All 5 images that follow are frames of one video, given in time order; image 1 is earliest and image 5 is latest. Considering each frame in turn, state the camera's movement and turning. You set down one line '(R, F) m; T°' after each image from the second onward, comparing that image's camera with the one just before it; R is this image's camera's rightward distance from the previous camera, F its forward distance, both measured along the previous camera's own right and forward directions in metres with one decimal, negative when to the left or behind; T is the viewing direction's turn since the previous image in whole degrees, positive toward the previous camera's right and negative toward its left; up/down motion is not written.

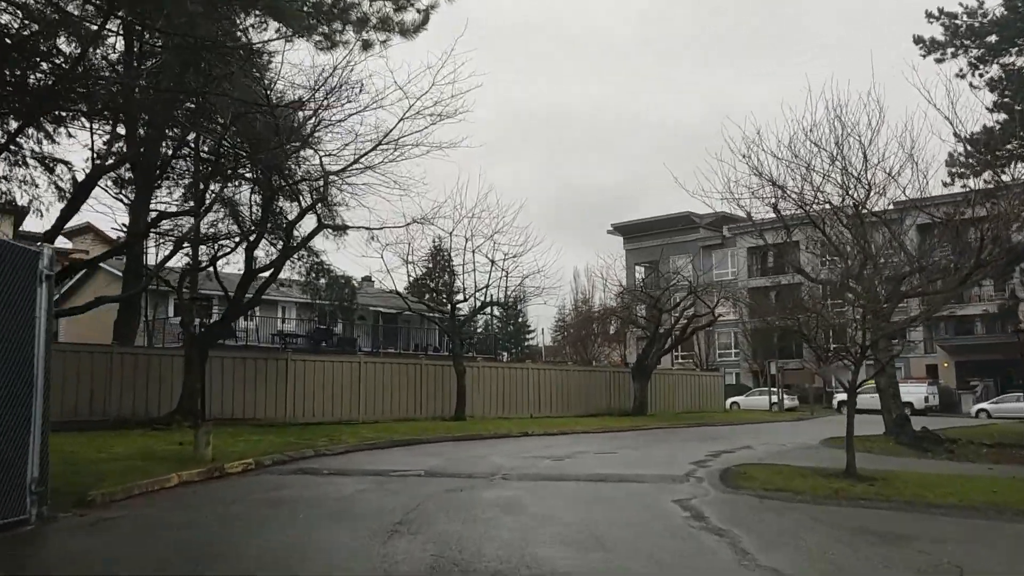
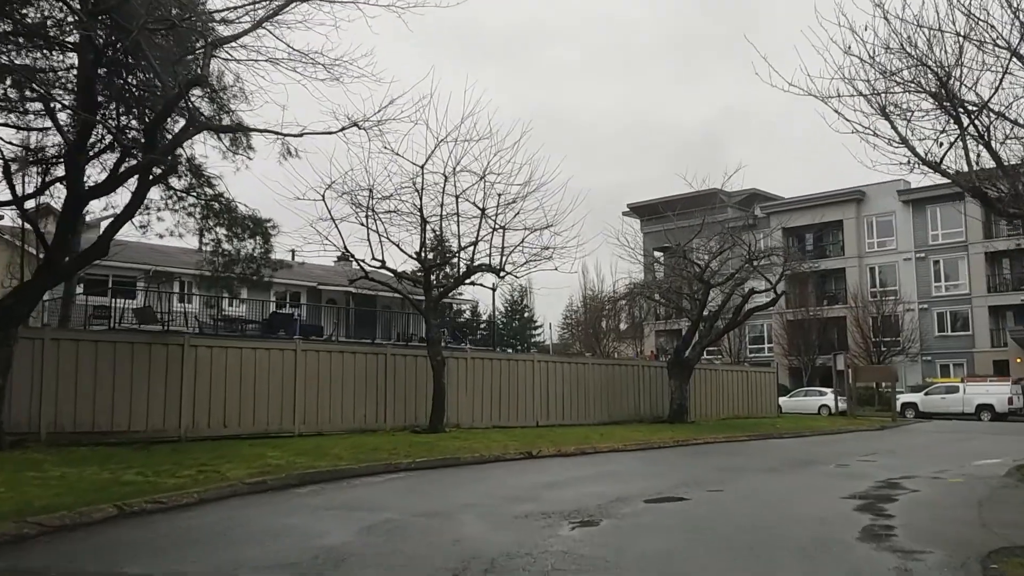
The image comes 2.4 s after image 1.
(+0.2, +7.3) m; 0°
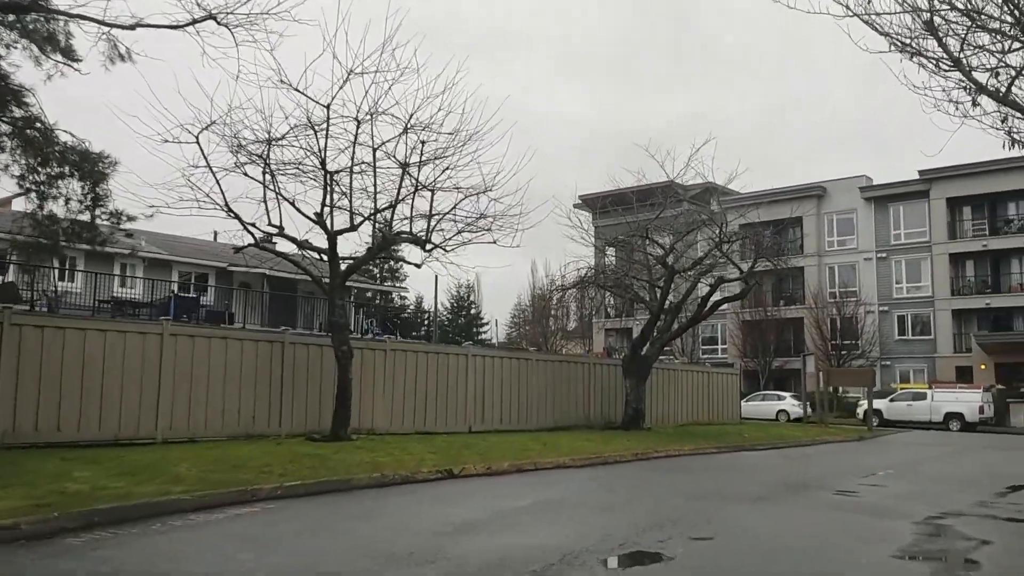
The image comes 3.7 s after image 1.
(+0.4, +3.4) m; +3°
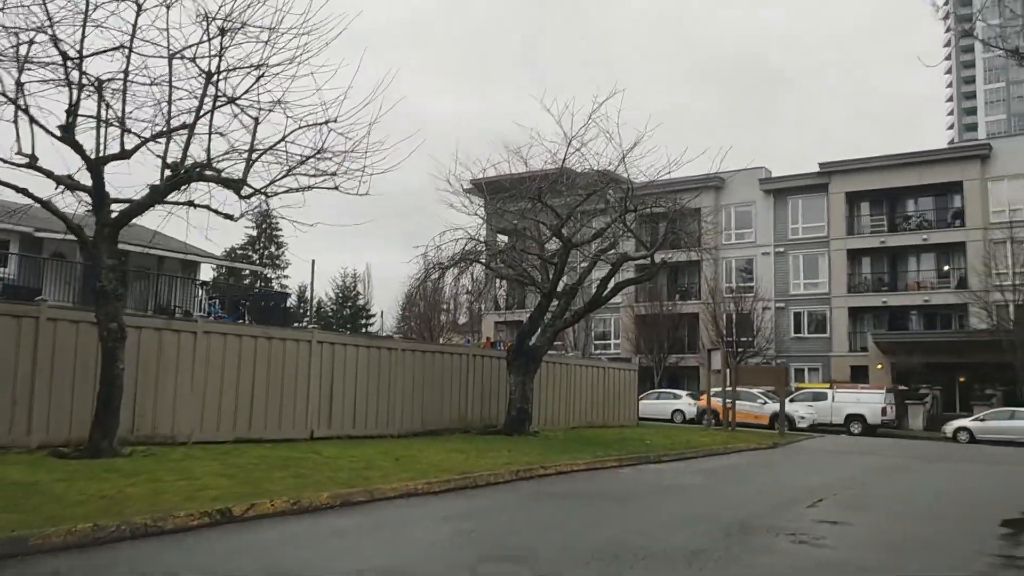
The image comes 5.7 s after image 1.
(+0.6, +3.7) m; +7°
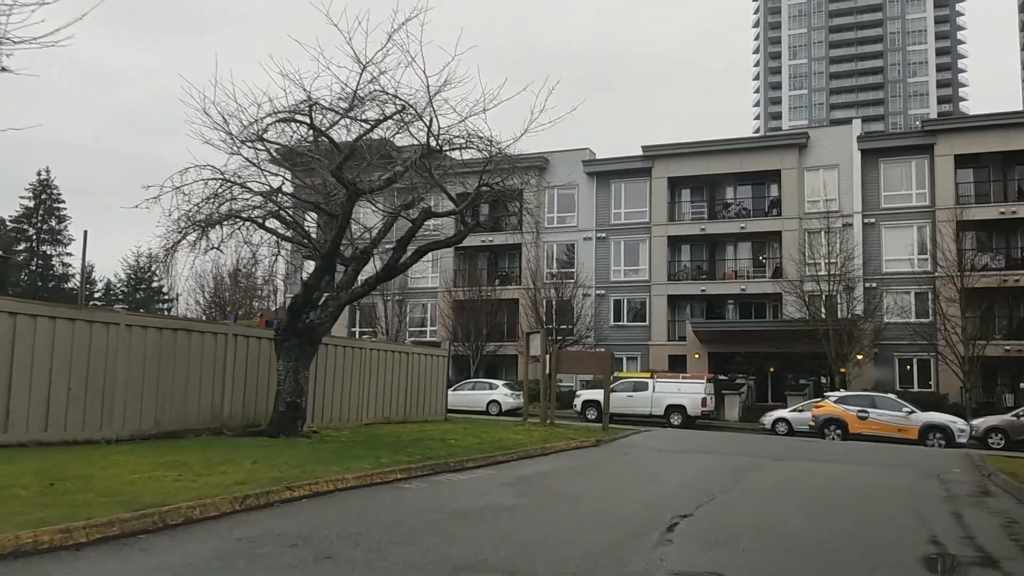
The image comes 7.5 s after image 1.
(+0.8, +3.4) m; +12°
